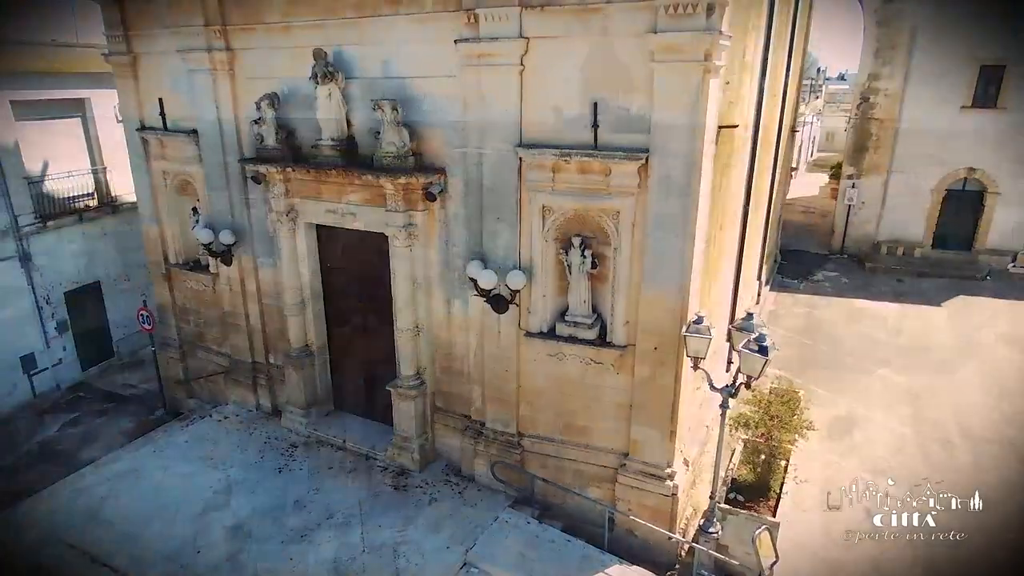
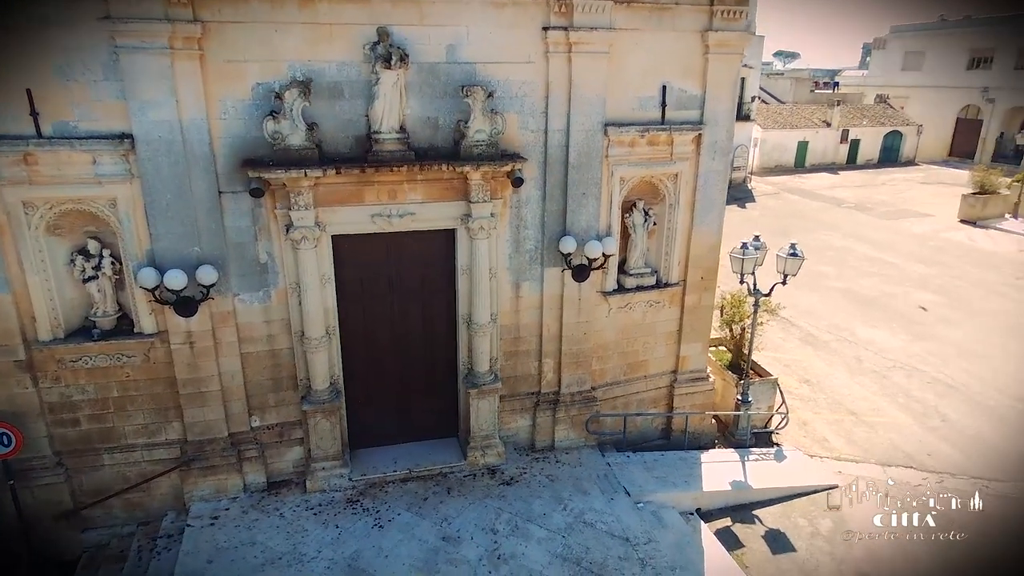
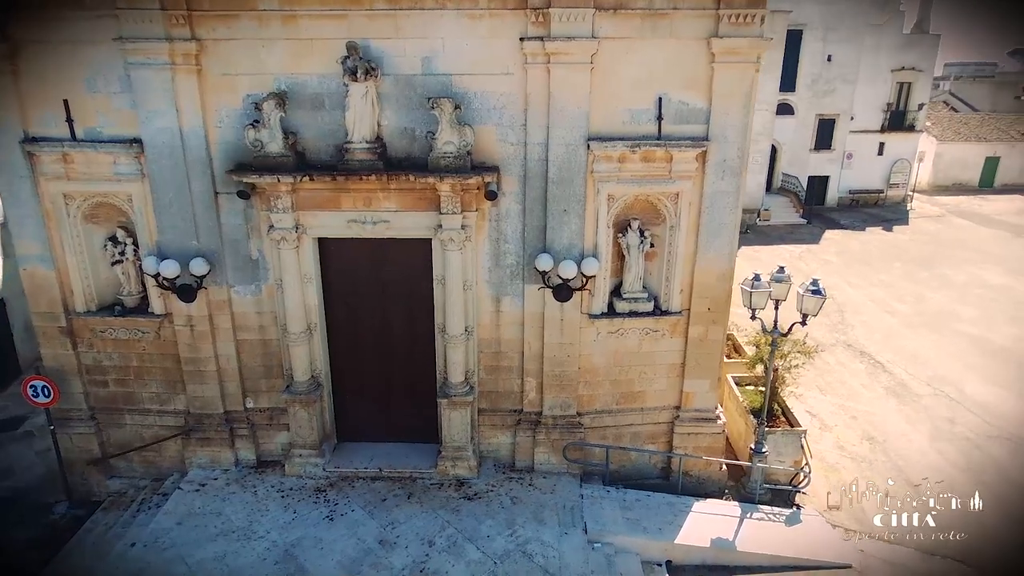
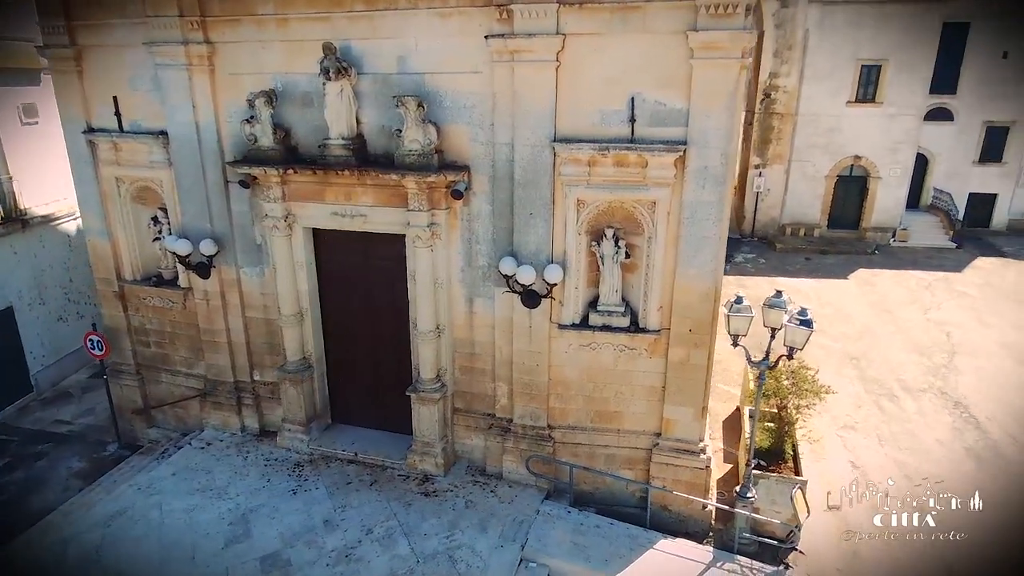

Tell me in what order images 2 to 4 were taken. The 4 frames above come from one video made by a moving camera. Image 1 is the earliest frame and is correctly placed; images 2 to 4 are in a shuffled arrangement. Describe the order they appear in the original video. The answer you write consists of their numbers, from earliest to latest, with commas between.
4, 3, 2
